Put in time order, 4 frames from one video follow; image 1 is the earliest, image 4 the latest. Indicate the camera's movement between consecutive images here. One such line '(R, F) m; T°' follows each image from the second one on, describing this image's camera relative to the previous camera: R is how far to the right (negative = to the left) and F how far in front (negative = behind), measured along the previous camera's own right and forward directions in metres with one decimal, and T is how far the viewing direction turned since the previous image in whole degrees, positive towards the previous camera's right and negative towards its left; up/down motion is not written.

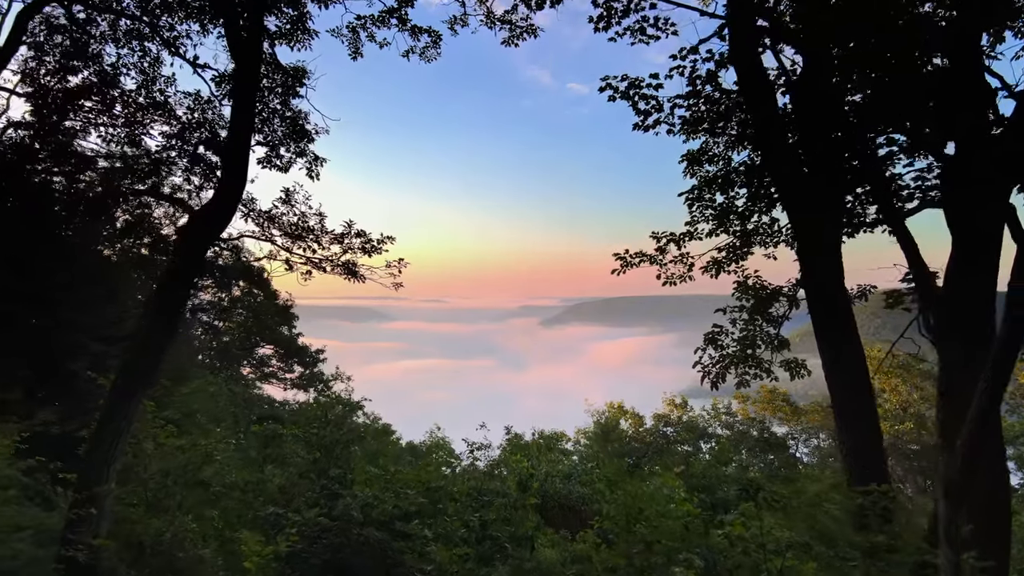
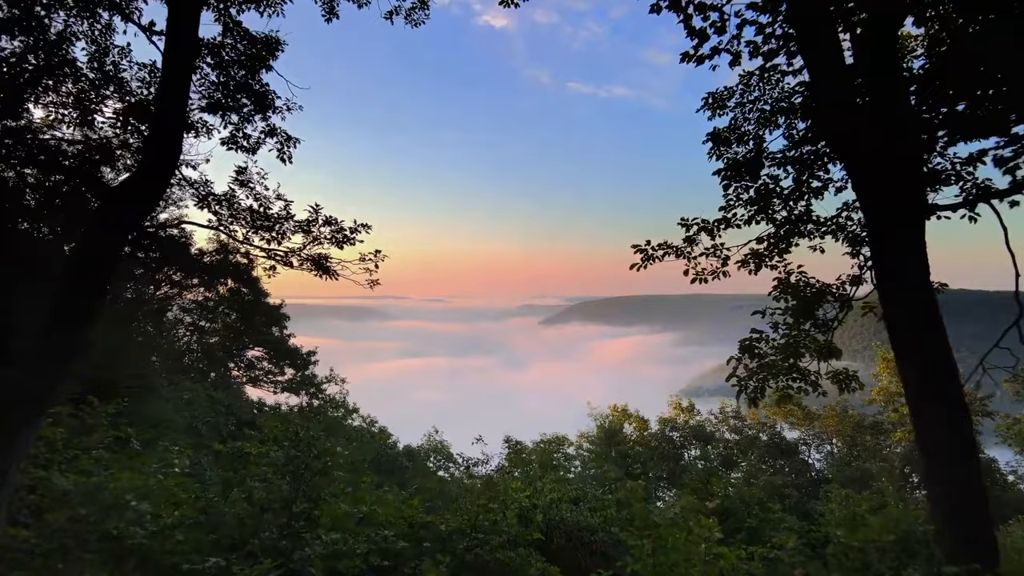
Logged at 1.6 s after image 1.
(0.0, +0.9) m; 0°
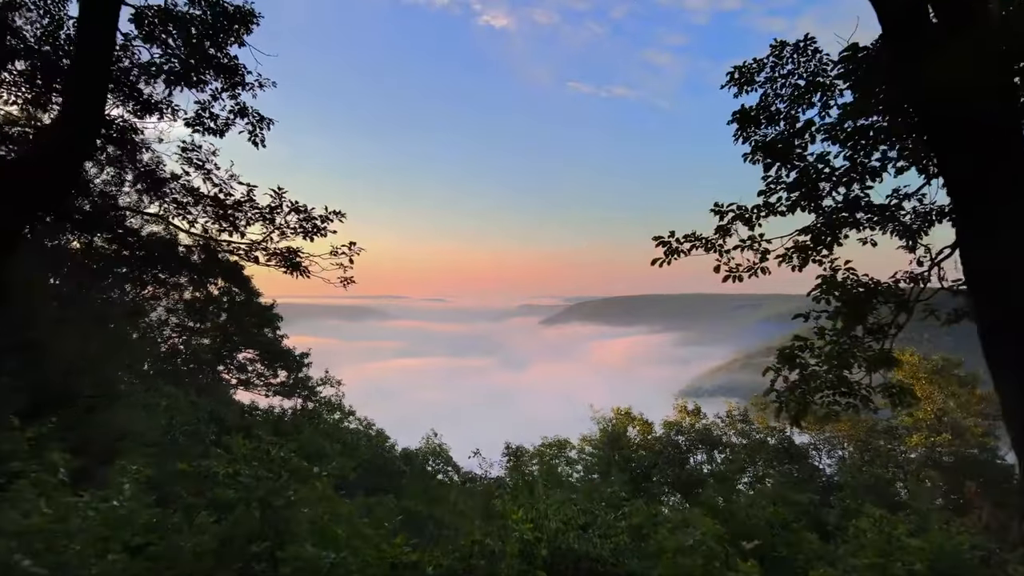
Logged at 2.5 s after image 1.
(0.0, +0.7) m; 0°
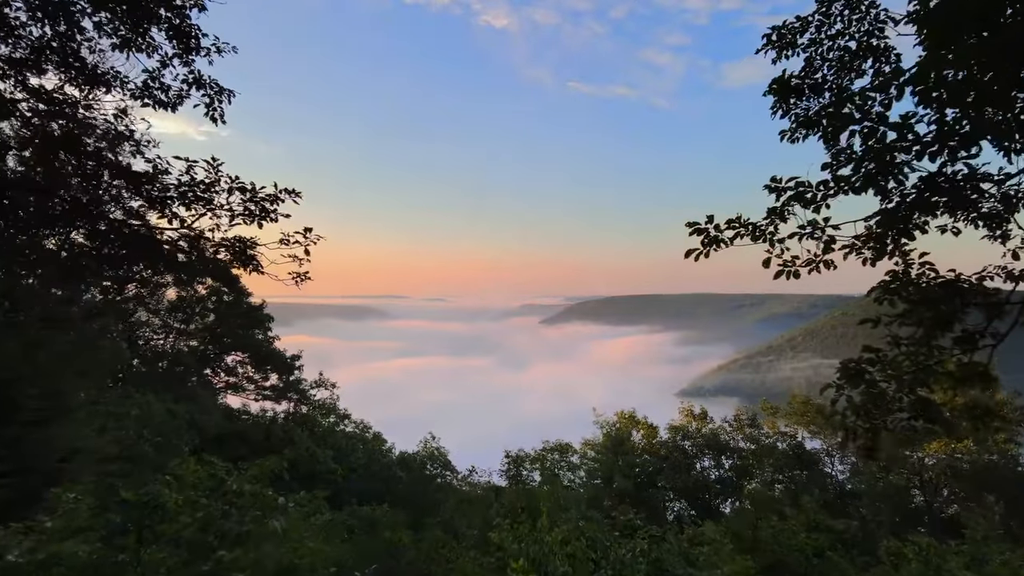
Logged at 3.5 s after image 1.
(0.0, +0.8) m; 0°
